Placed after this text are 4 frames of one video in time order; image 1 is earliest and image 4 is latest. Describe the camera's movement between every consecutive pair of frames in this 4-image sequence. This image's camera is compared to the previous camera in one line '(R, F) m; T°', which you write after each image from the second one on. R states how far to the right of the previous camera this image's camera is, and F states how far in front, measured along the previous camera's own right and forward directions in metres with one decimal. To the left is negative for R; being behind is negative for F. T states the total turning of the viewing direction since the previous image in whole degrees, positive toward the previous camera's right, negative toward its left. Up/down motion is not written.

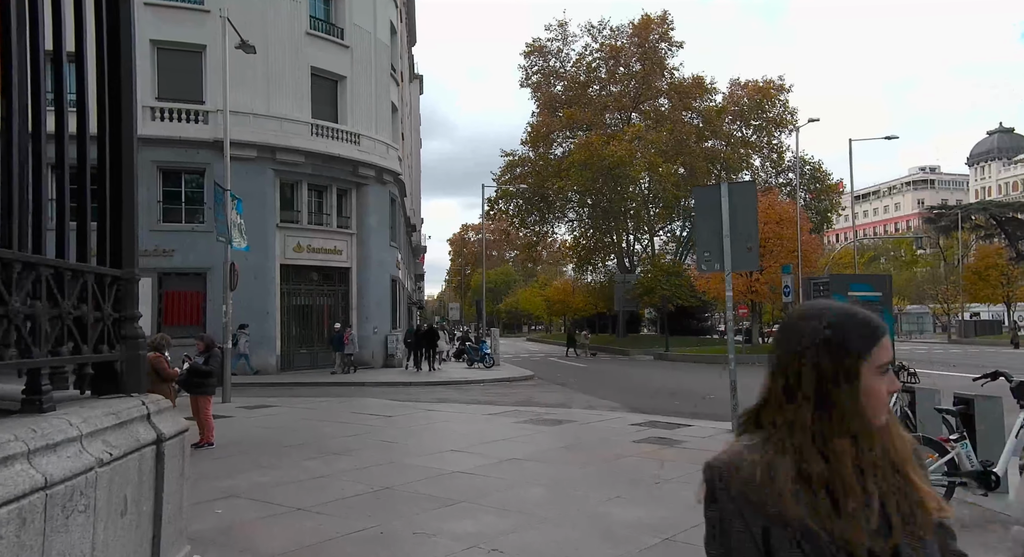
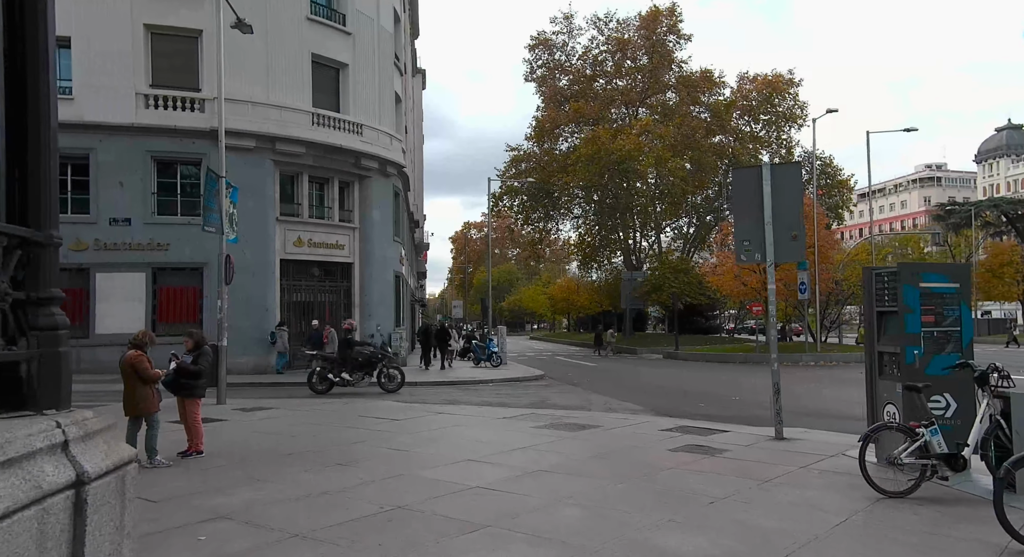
(-0.2, +1.0) m; 0°
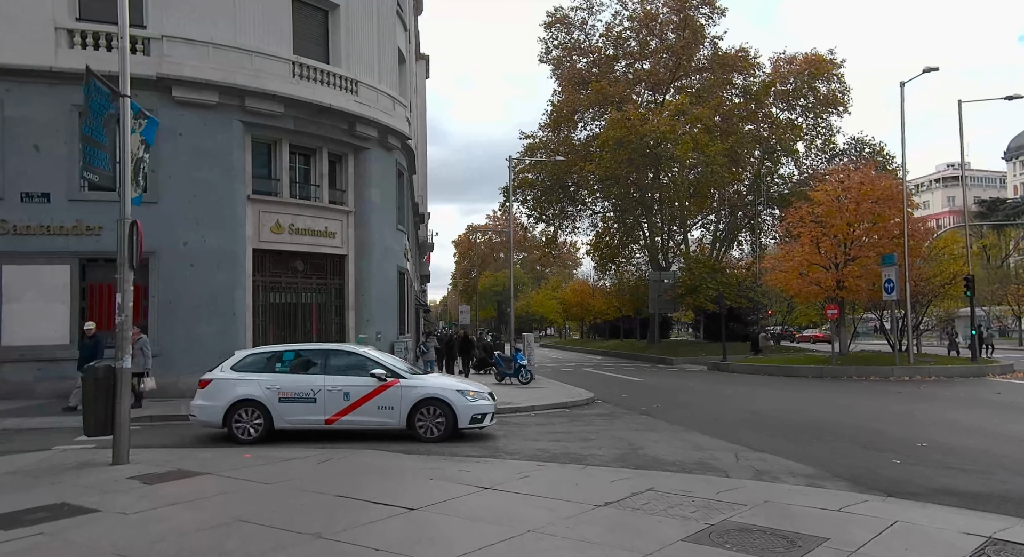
(-0.9, +5.4) m; 0°
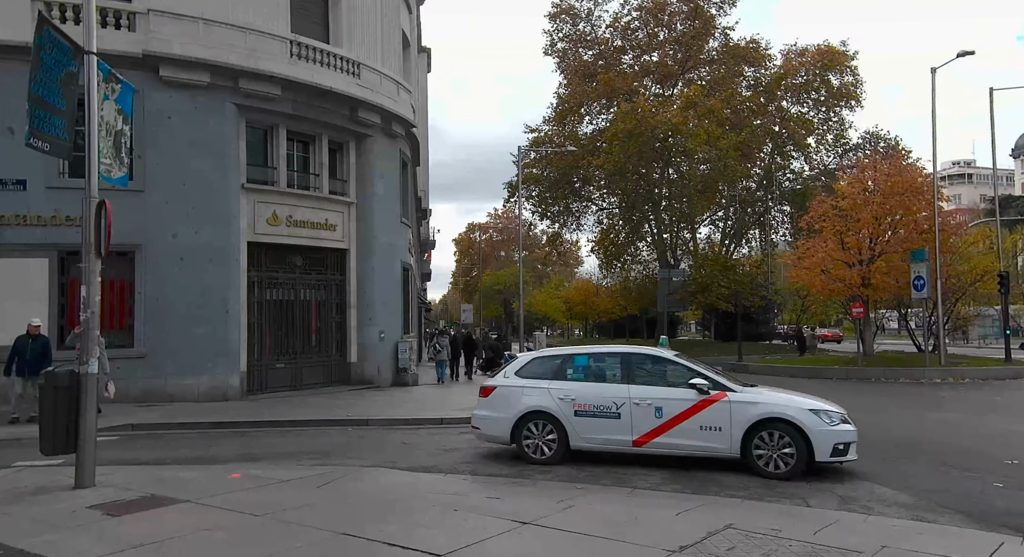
(-0.3, +1.3) m; 0°
